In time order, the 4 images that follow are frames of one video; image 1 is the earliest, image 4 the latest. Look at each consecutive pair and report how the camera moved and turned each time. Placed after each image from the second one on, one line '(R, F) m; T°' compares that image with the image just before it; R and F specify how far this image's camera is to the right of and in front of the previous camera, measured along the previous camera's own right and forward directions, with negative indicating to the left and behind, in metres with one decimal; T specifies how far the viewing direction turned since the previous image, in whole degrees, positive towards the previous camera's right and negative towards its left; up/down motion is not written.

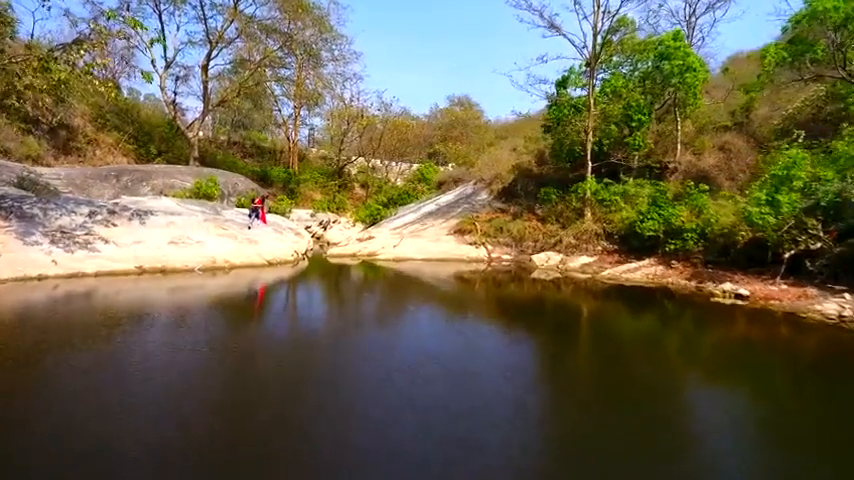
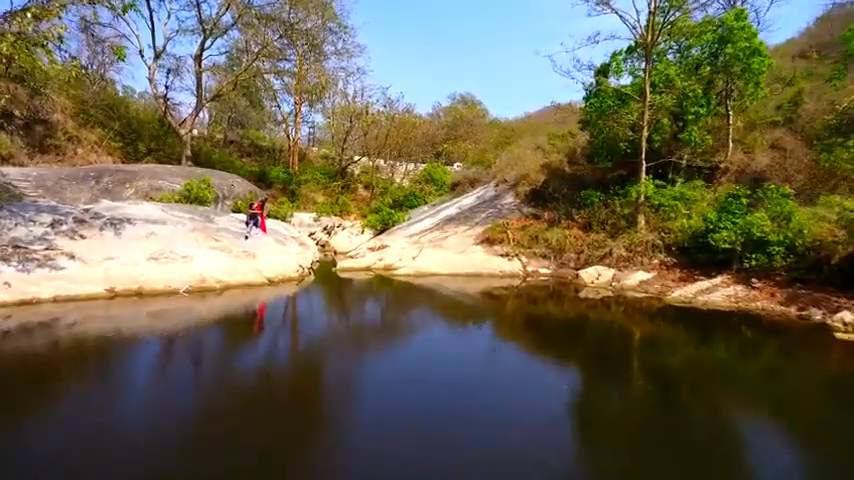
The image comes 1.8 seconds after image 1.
(-0.8, +2.6) m; 0°
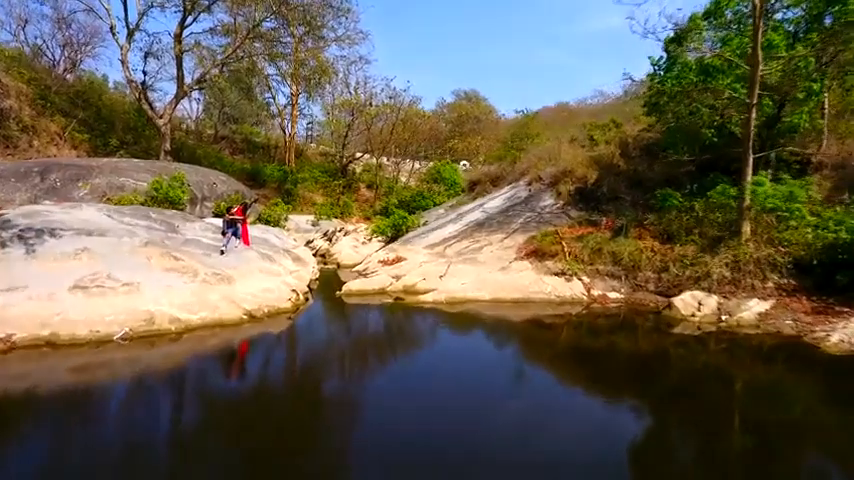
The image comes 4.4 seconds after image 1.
(-0.8, +3.9) m; 0°
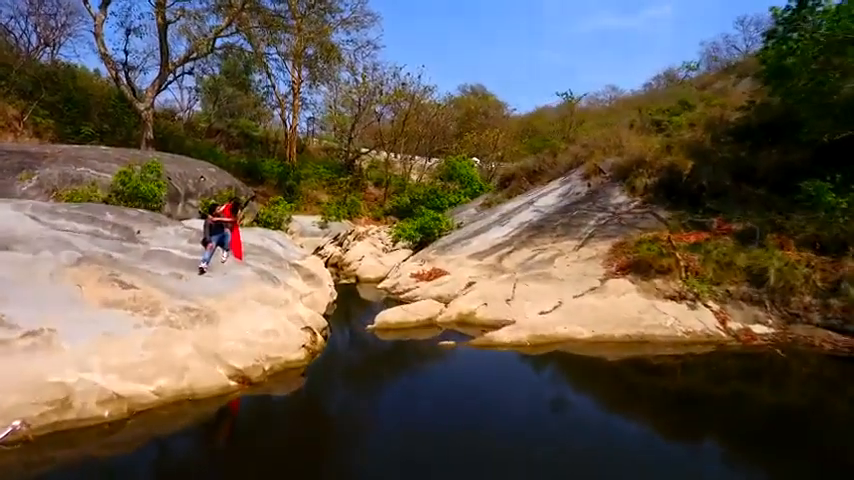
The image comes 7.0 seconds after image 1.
(-1.1, +3.7) m; 0°
